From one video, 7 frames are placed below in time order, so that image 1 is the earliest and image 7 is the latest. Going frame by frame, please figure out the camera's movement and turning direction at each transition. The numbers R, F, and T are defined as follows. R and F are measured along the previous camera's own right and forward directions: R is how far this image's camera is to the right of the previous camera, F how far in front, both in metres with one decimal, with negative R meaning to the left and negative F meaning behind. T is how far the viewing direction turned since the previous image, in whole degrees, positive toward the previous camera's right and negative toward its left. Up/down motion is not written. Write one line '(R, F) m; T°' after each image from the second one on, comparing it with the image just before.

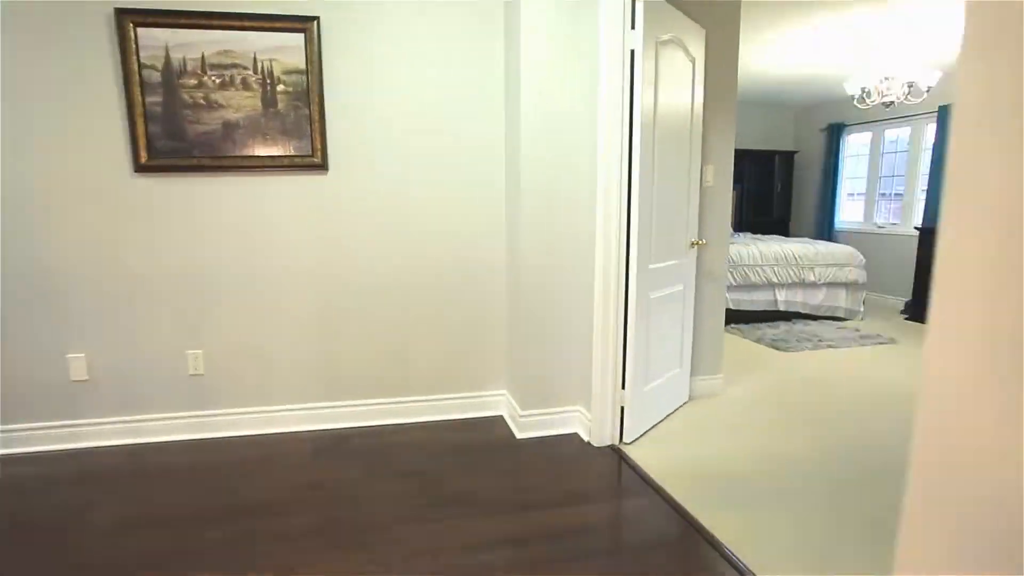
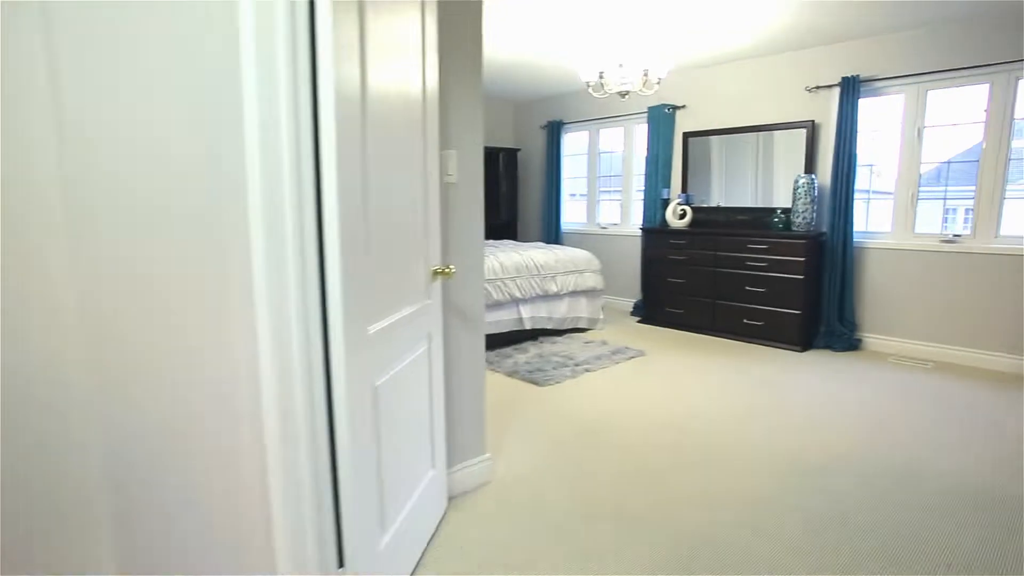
(+0.3, +1.2) m; +27°
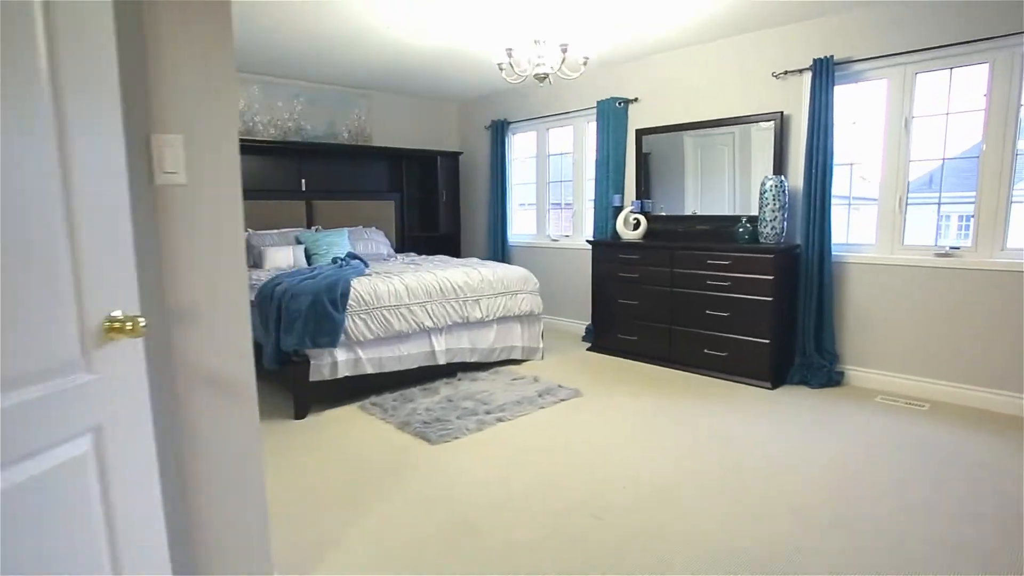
(+0.6, +0.8) m; 0°
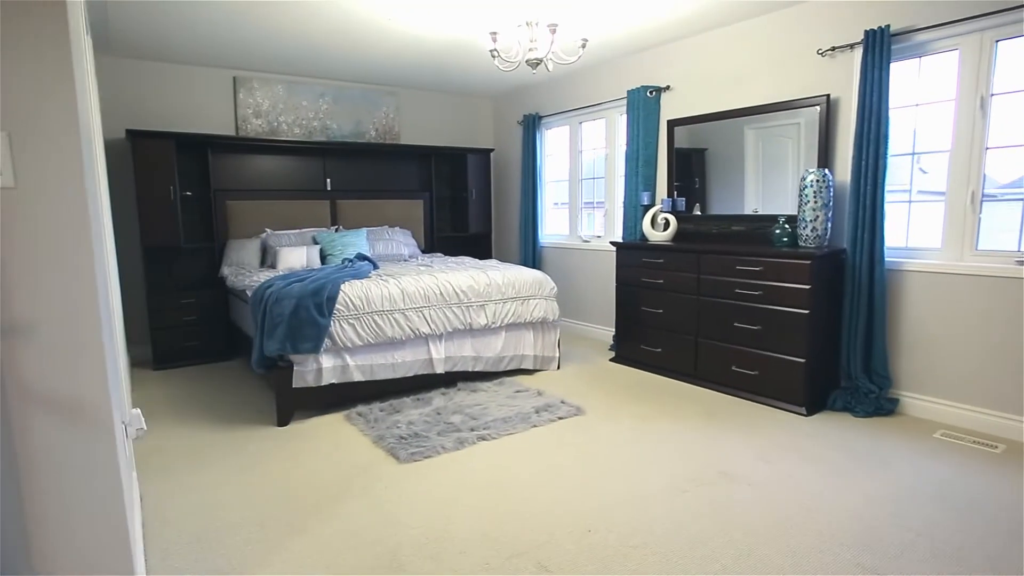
(+0.5, +0.3) m; -8°
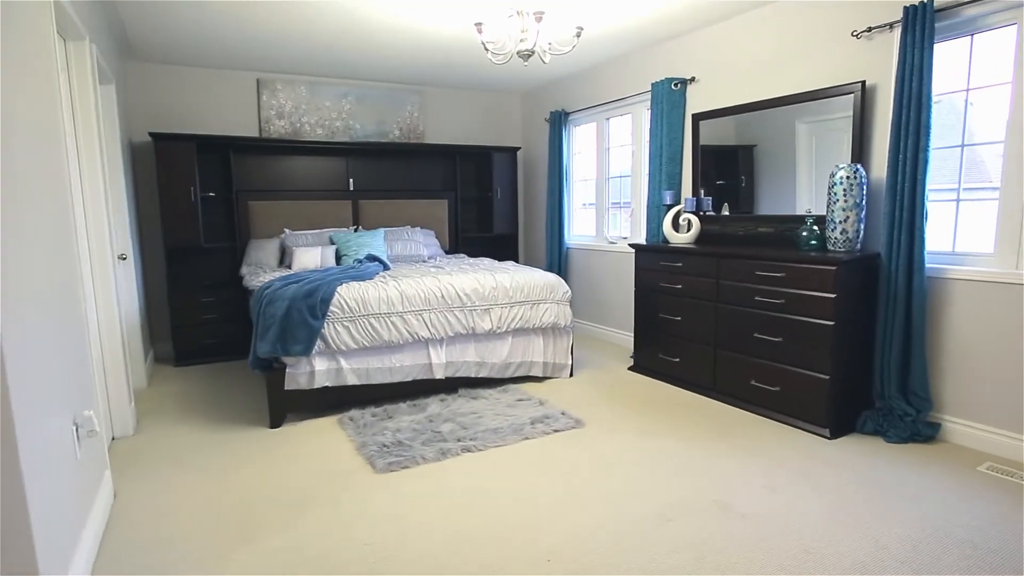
(+0.3, +0.2) m; -6°
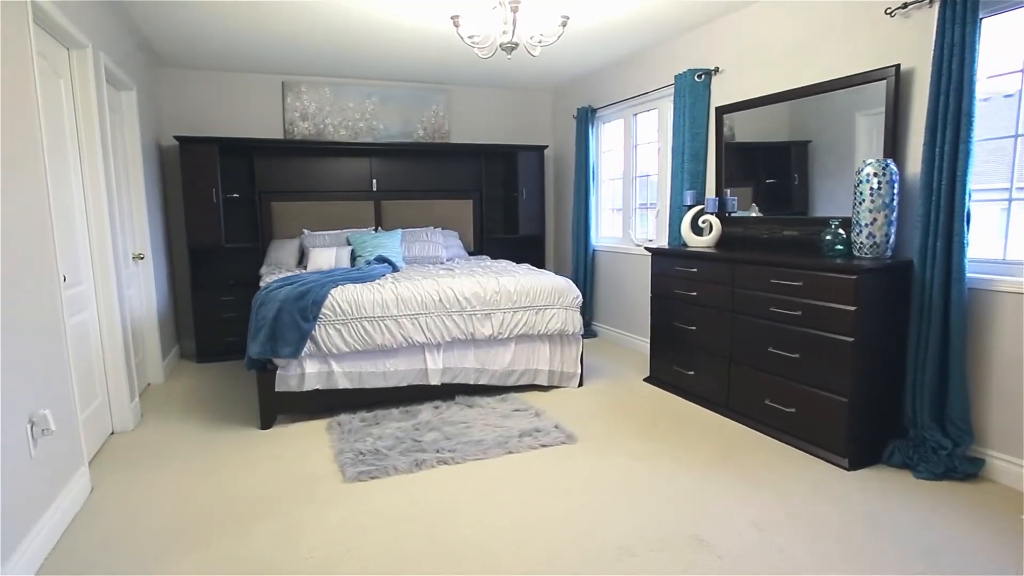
(+0.4, +0.2) m; -7°
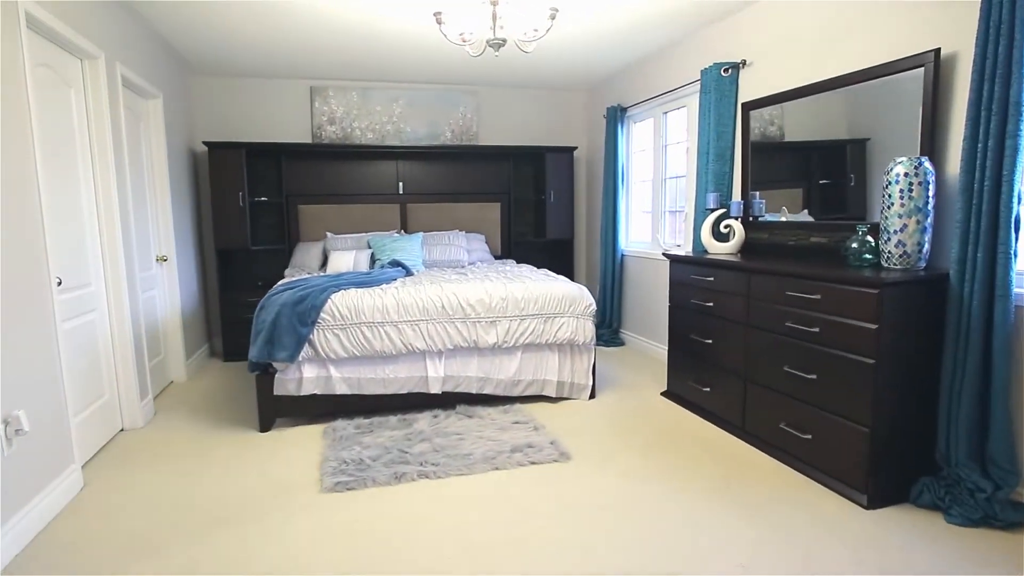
(+0.3, +0.1) m; -6°
